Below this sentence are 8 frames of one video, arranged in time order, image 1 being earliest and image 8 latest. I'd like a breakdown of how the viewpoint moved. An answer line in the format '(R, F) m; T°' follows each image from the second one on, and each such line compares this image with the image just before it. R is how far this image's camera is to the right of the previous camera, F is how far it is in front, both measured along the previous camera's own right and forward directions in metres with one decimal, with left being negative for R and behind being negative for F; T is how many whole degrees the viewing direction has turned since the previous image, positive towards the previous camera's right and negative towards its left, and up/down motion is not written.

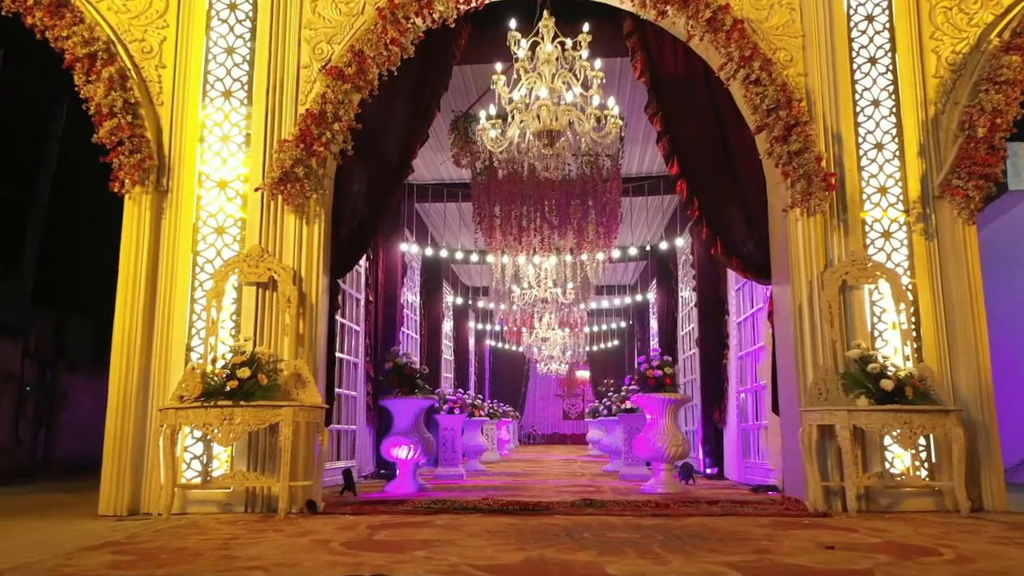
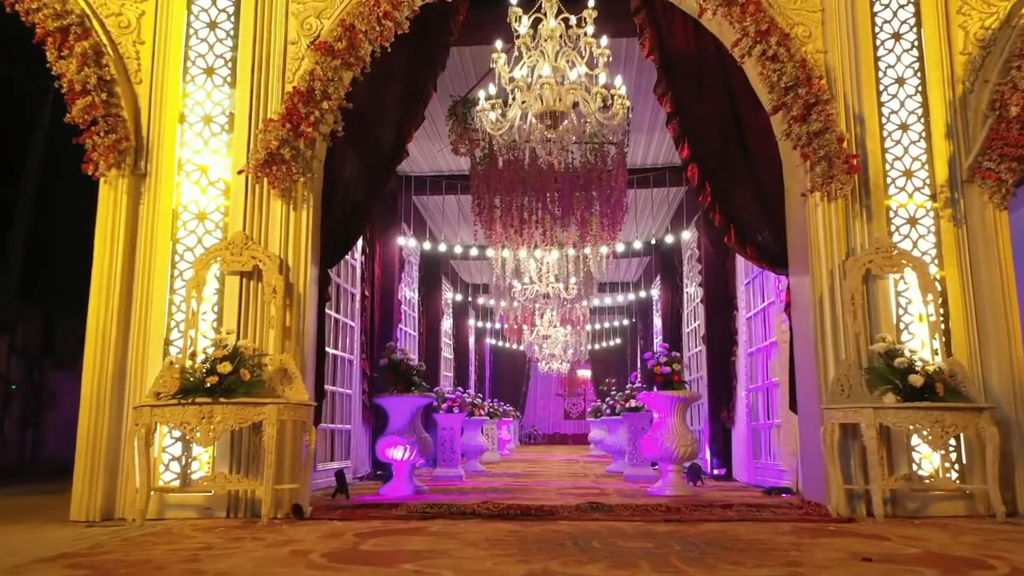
(0.0, +0.3) m; 0°
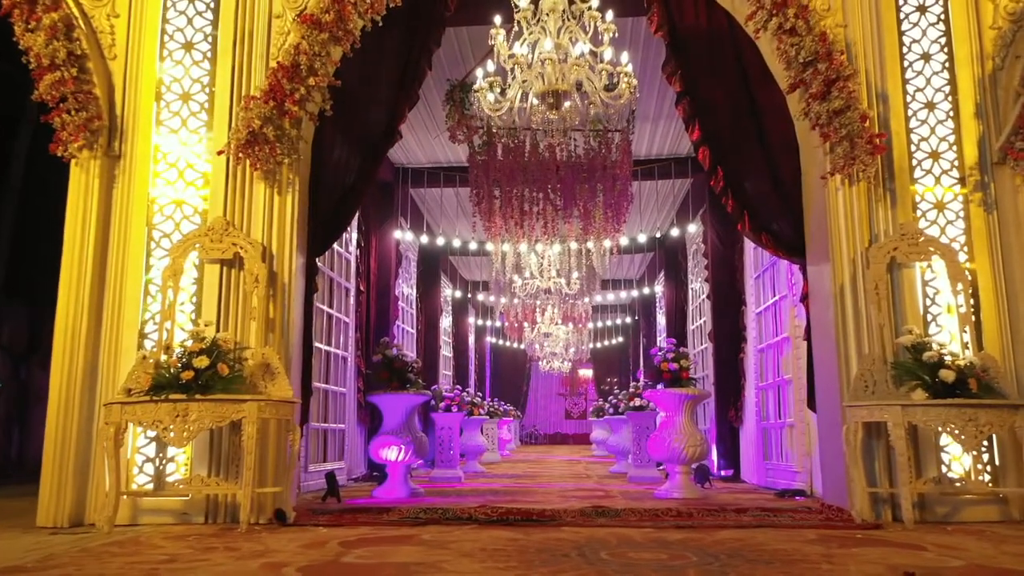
(0.0, +0.3) m; 0°
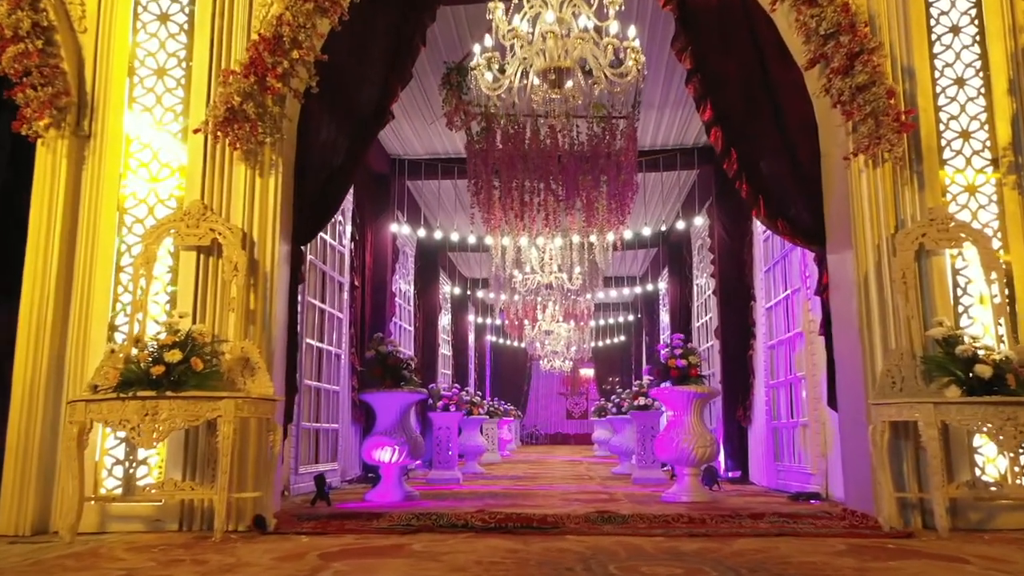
(0.0, +0.3) m; 0°
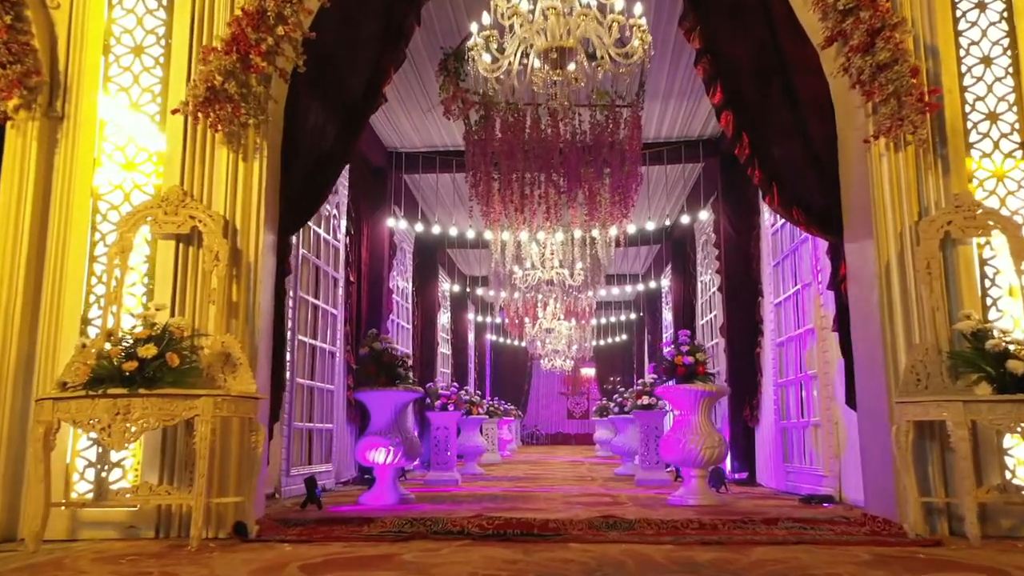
(0.0, +0.2) m; 0°
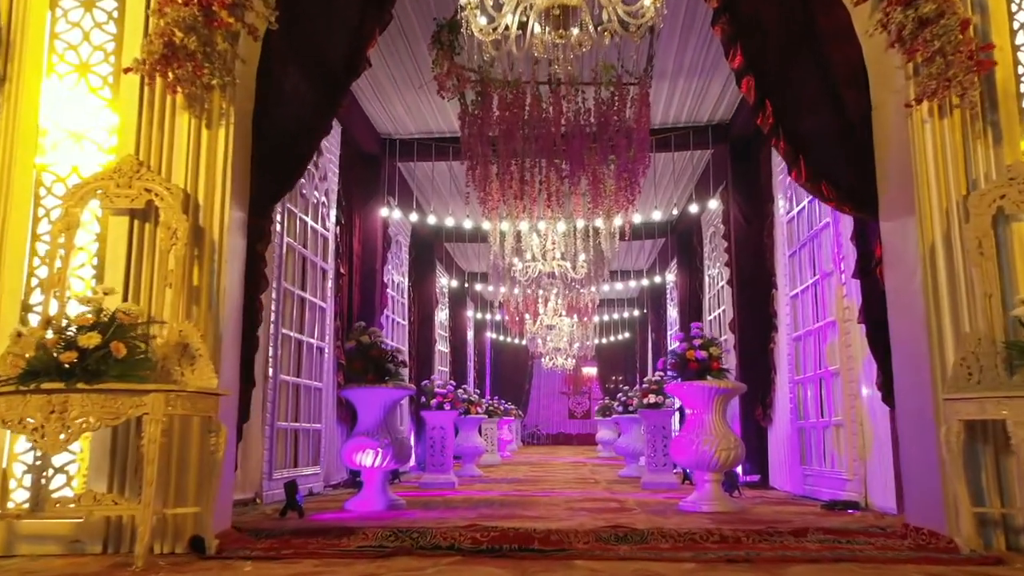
(0.0, +0.4) m; 0°
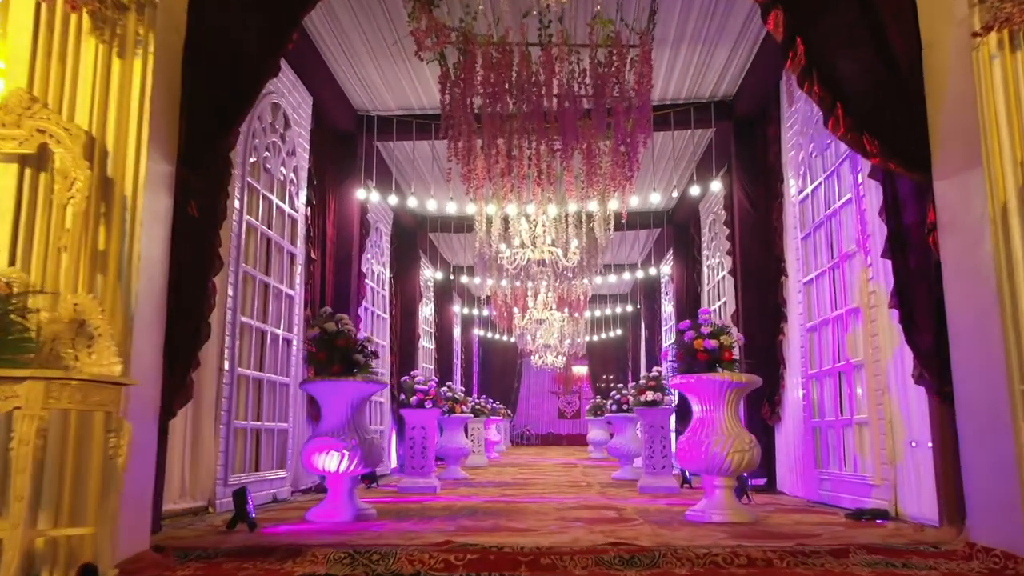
(0.0, +0.6) m; +1°
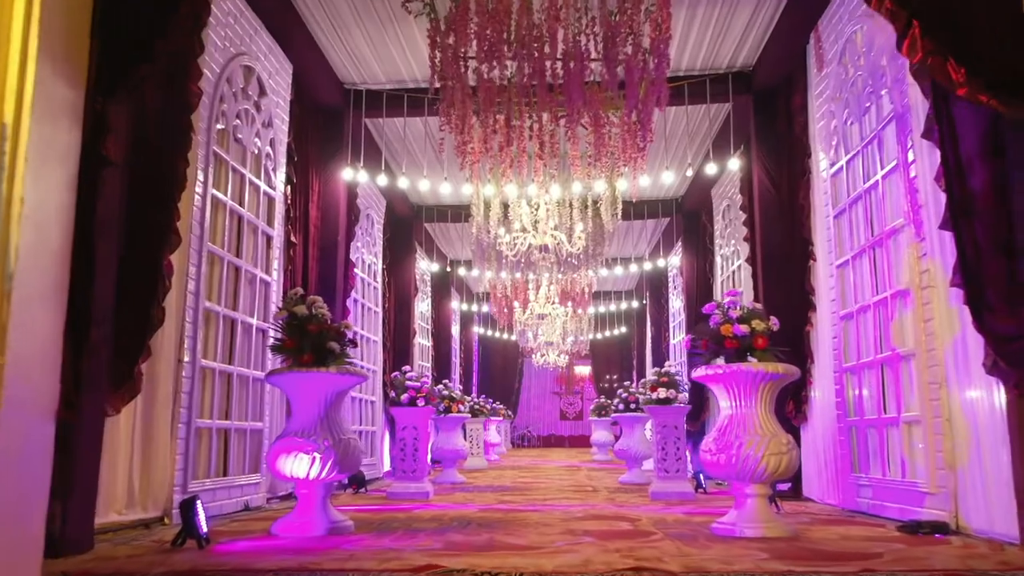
(0.0, +0.6) m; 0°
